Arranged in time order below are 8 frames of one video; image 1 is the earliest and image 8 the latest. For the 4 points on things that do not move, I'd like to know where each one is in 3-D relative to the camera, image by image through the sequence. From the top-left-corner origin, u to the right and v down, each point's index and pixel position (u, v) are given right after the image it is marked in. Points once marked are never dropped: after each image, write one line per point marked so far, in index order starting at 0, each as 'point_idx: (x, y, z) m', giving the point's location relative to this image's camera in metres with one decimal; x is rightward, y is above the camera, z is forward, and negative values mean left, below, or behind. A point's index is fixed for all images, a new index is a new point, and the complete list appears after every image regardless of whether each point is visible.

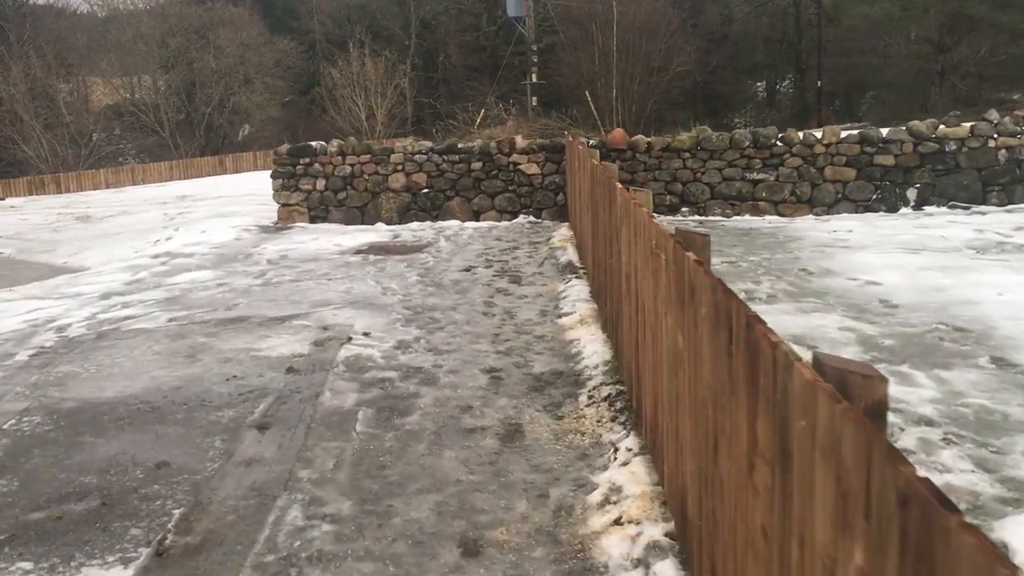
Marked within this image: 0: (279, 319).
0: (-1.5, -0.2, +6.7) m
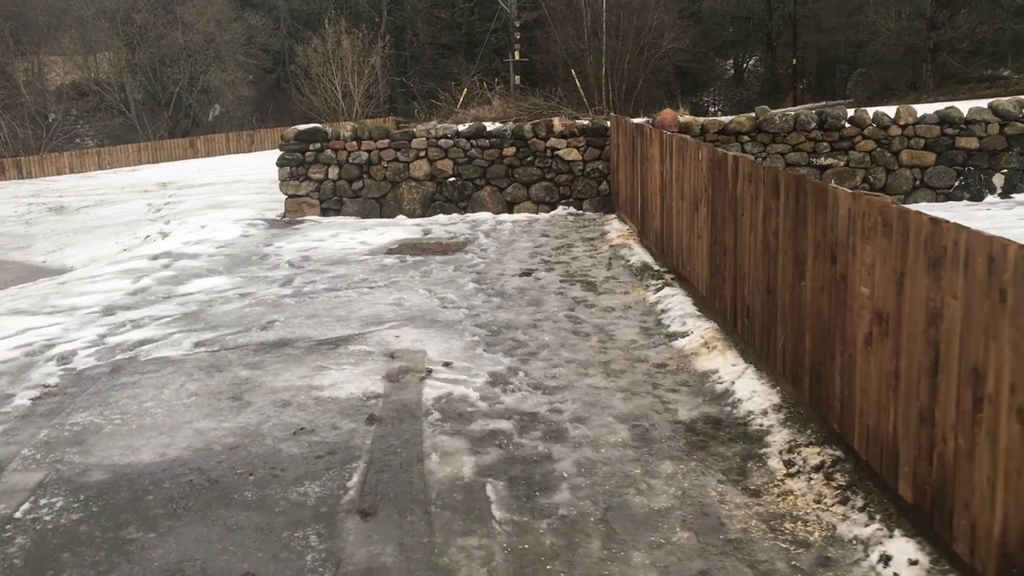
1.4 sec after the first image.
0: (-1.0, -0.3, +5.6) m
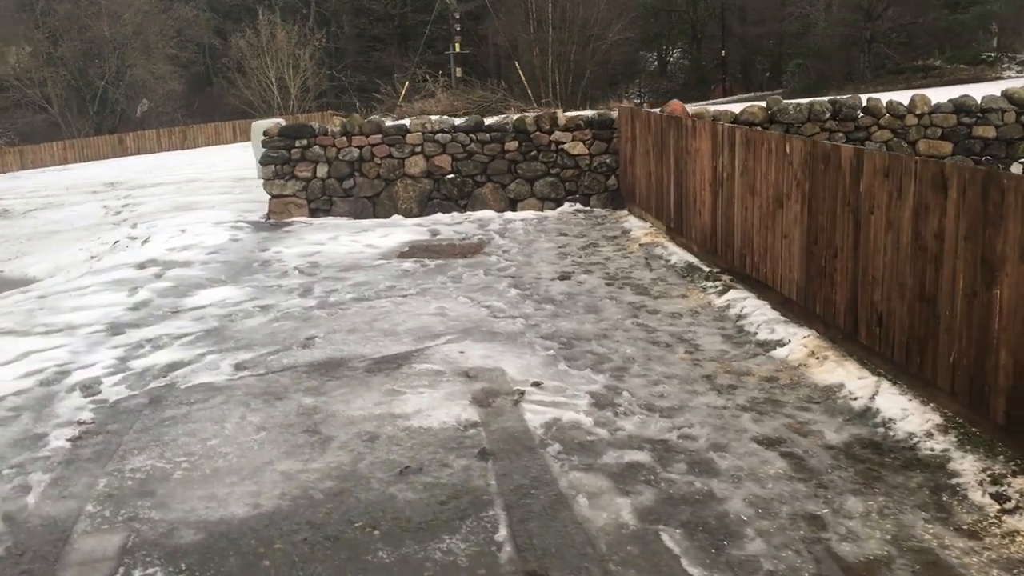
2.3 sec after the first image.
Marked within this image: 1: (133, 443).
0: (-0.6, -0.4, +5.0) m
1: (-1.5, -0.6, +4.1) m
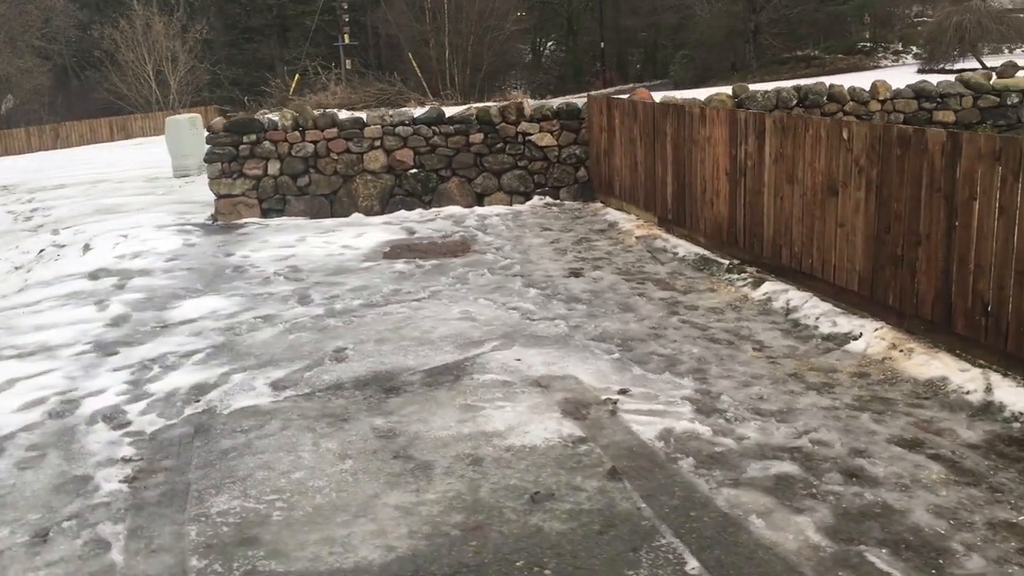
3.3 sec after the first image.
0: (-0.3, -0.4, +4.6) m
1: (-1.0, -0.7, +3.6) m
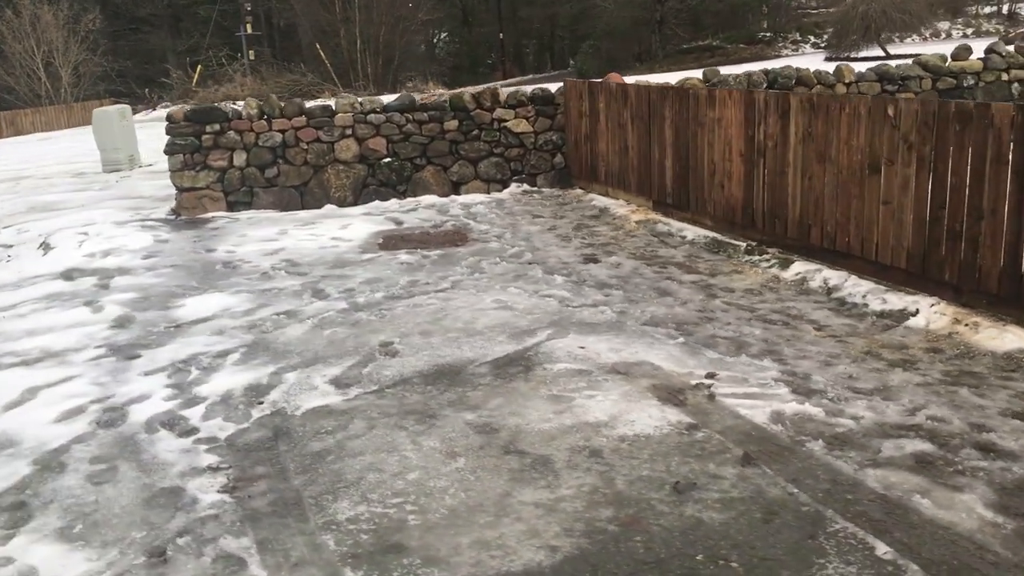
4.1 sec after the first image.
0: (0.0, -0.3, +4.4) m
1: (-0.6, -0.6, +3.3) m
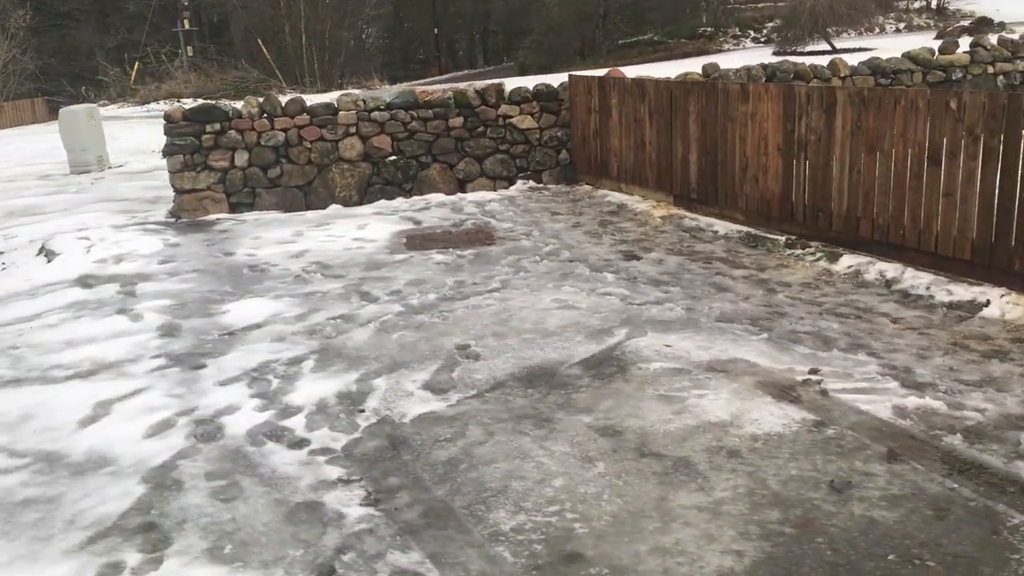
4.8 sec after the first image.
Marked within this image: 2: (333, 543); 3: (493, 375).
0: (+0.4, -0.3, +4.4) m
1: (-0.2, -0.6, +3.2) m
2: (-0.5, -0.7, +3.0) m
3: (-0.1, -0.4, +4.3) m
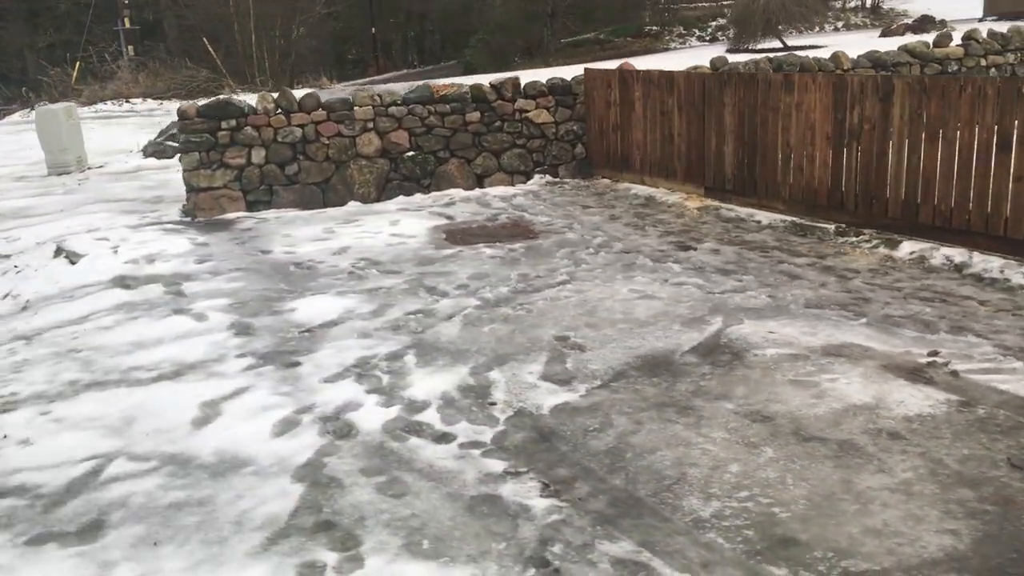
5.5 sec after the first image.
0: (+0.9, -0.3, +4.3) m
1: (+0.4, -0.6, +3.2) m
2: (+0.1, -0.7, +2.9) m
3: (+0.4, -0.3, +4.3) m
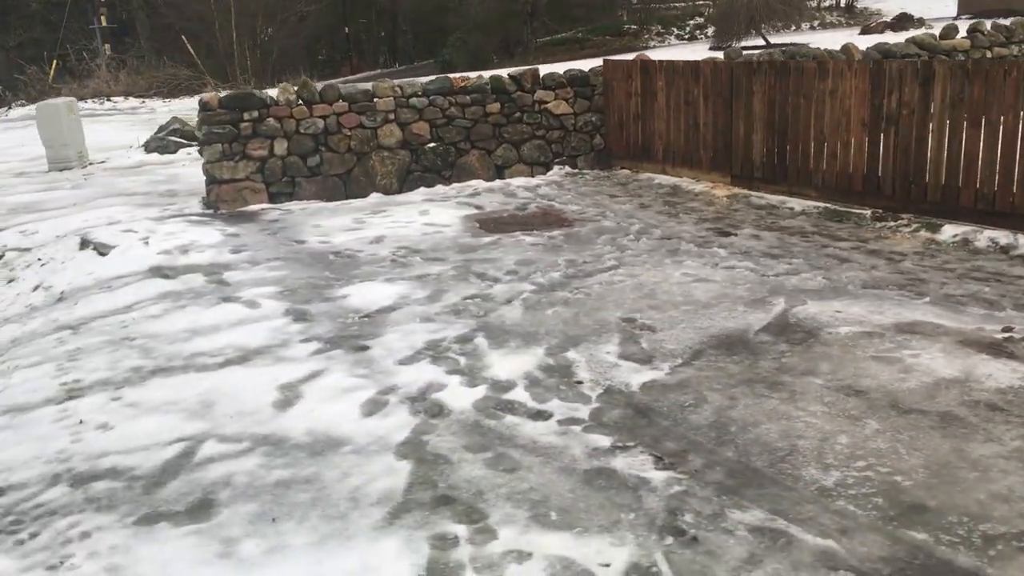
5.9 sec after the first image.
0: (+1.2, -0.2, +4.4) m
1: (+0.7, -0.5, +3.2) m
2: (+0.4, -0.6, +2.9) m
3: (+0.7, -0.2, +4.3) m
